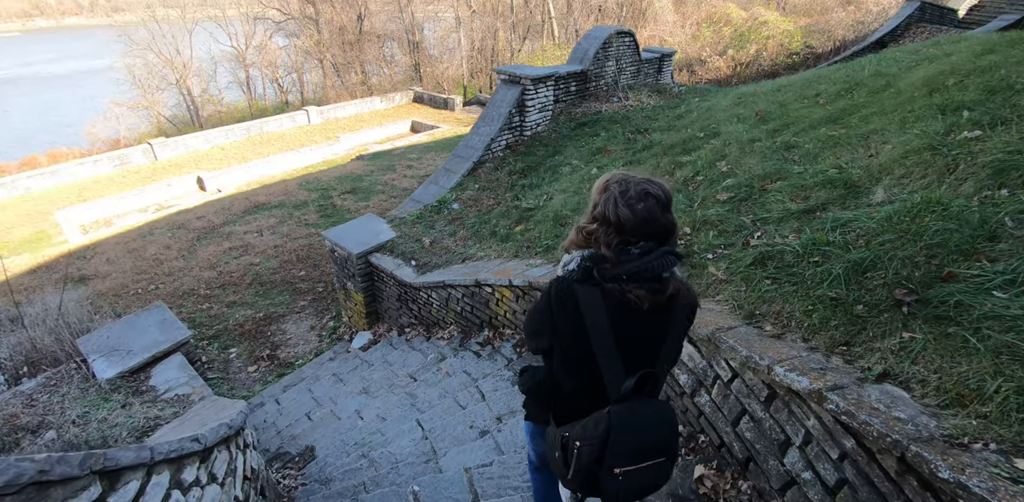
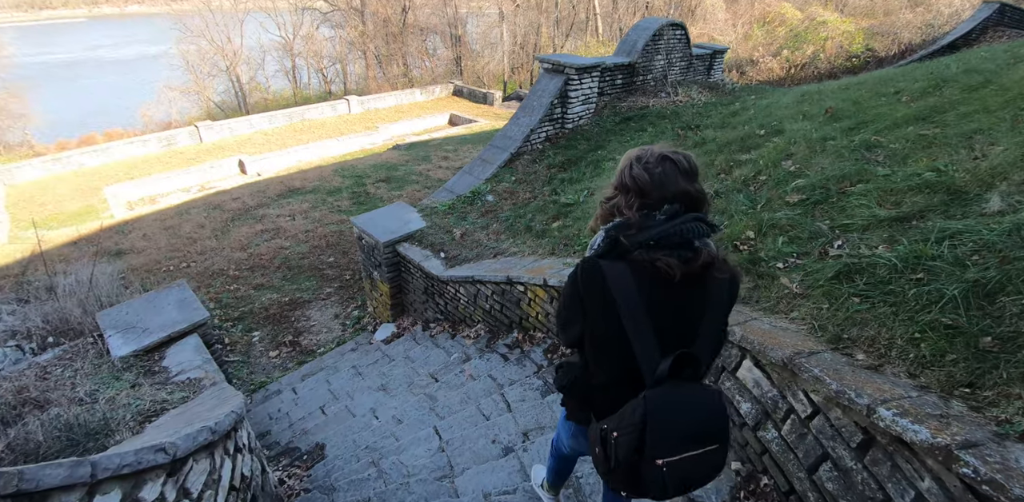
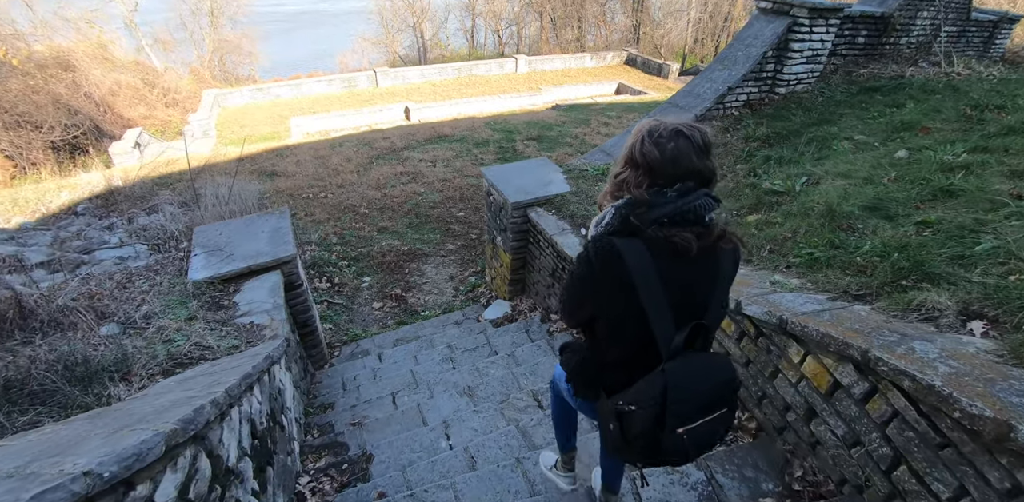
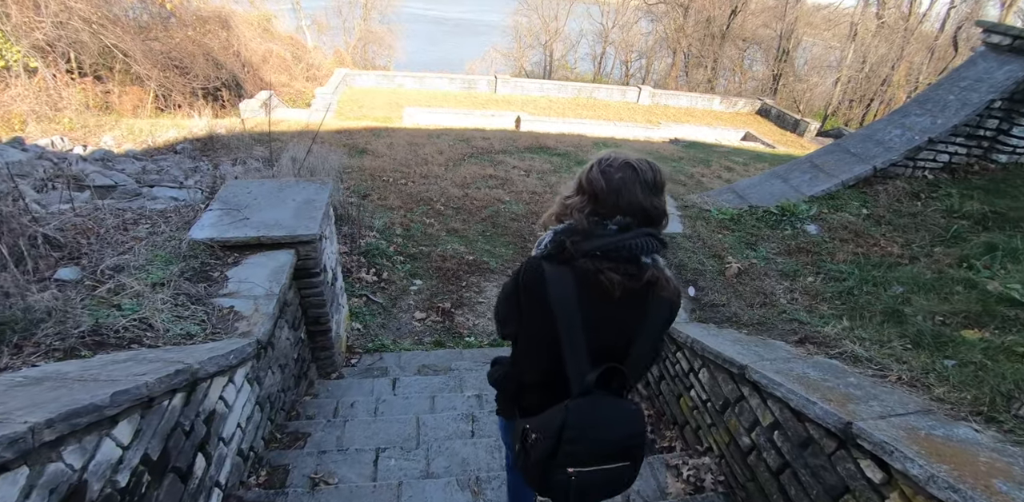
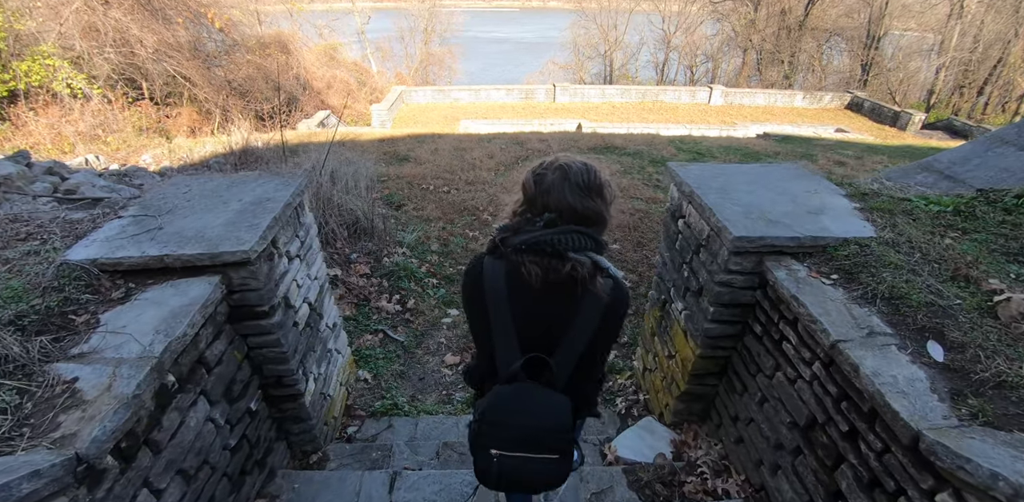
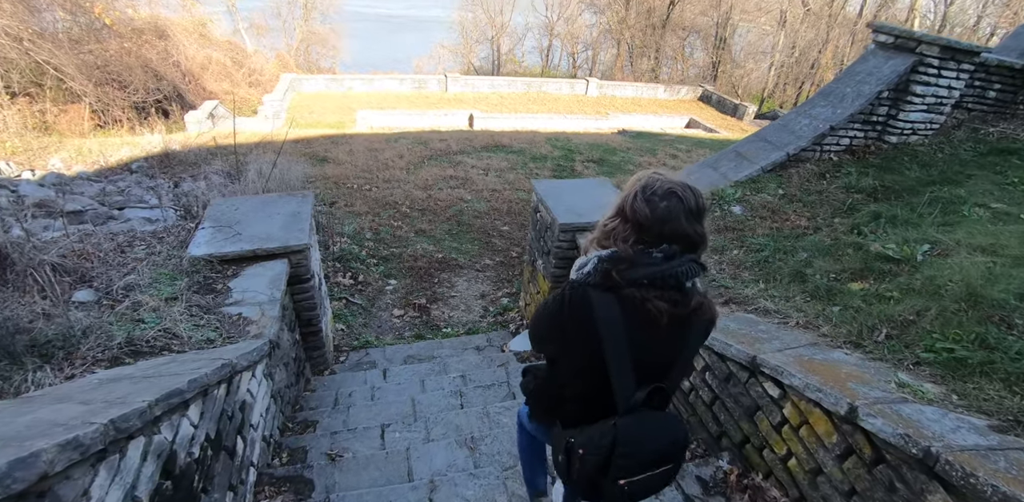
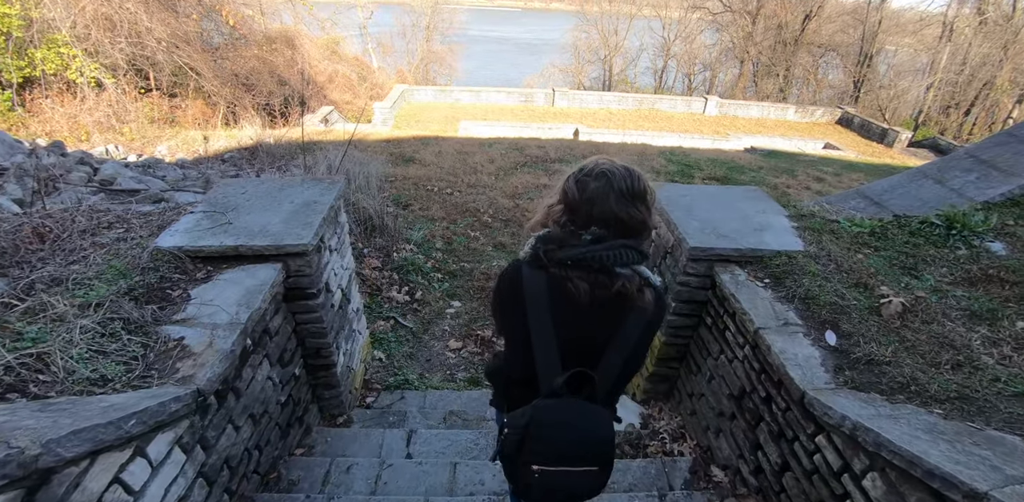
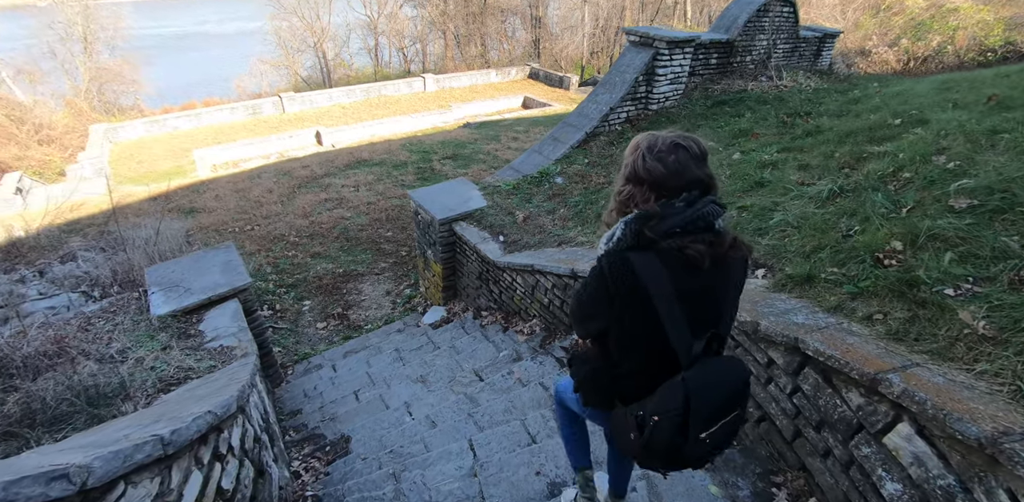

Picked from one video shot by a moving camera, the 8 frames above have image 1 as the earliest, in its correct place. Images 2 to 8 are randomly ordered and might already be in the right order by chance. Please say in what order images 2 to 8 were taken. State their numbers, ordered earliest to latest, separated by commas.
2, 8, 3, 6, 4, 7, 5
